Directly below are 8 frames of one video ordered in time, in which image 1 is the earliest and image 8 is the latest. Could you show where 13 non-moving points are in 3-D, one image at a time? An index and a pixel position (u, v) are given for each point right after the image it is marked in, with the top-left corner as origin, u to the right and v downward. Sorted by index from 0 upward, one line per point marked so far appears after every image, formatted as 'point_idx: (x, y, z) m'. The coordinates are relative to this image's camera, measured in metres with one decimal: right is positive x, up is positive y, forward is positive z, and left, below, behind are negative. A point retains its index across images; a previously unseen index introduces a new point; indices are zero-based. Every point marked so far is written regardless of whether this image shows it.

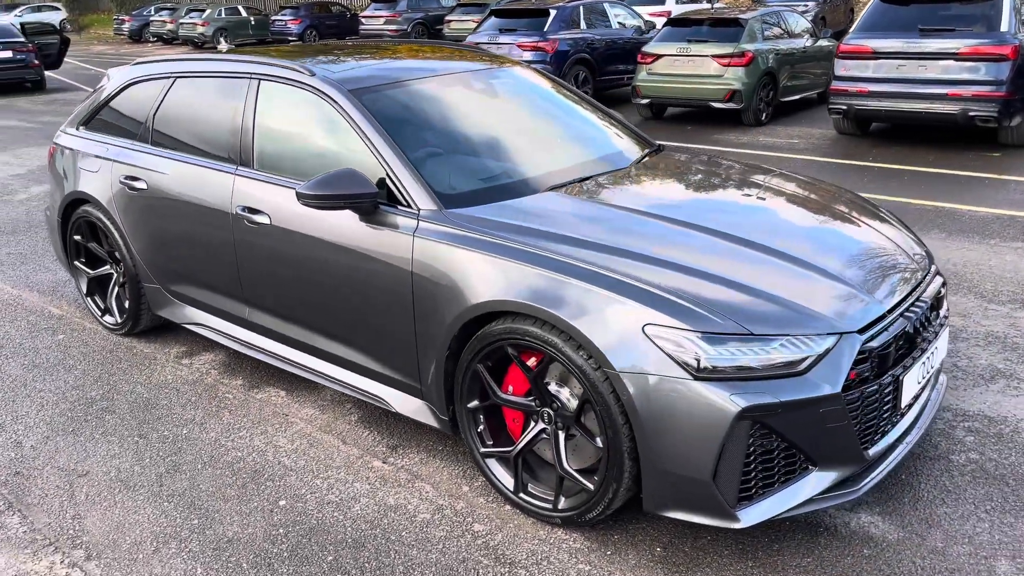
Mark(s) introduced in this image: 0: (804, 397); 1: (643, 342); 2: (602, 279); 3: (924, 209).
0: (+0.8, -0.3, +2.5) m
1: (+0.4, -0.2, +2.5) m
2: (+0.3, 0.0, +2.6) m
3: (+3.3, +0.6, +6.7) m
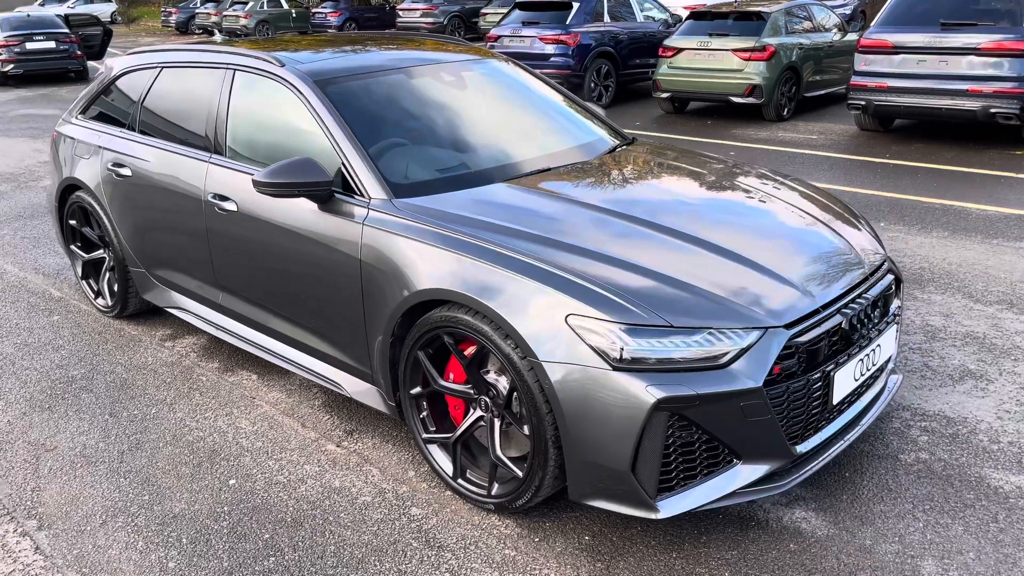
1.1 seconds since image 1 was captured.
0: (+0.6, -0.3, +2.5) m
1: (+0.1, -0.1, +2.5) m
2: (+0.1, +0.1, +2.7) m
3: (+3.2, +0.6, +6.6) m
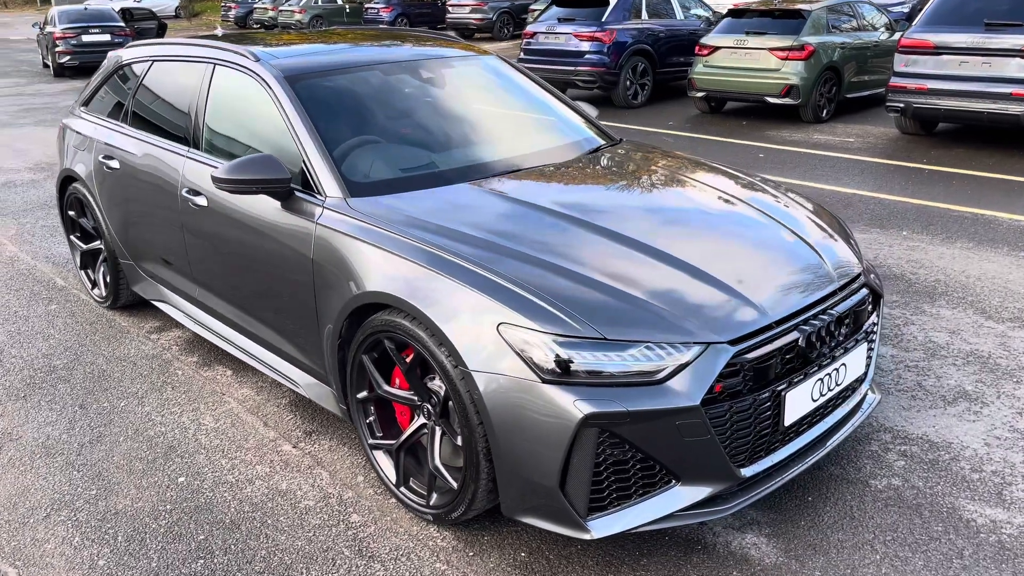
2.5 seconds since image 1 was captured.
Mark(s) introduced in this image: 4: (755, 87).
0: (+0.4, -0.3, +2.3) m
1: (-0.1, -0.1, +2.4) m
2: (-0.1, 0.0, +2.6) m
3: (+3.3, +0.5, +6.3) m
4: (+3.0, +2.5, +10.6) m
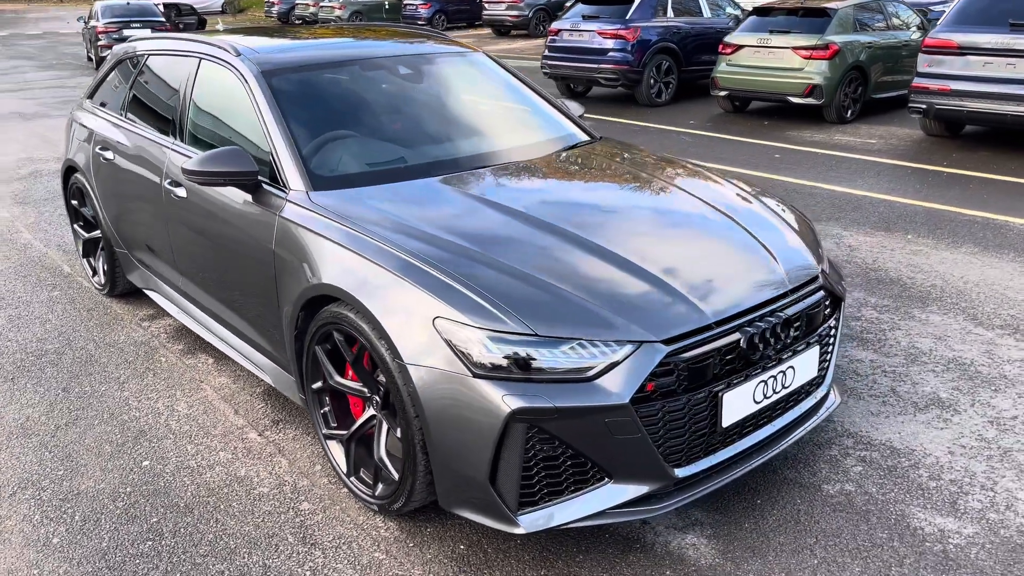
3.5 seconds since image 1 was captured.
0: (+0.2, -0.3, +2.3) m
1: (-0.2, -0.1, +2.5) m
2: (-0.3, +0.1, +2.6) m
3: (+3.3, +0.5, +6.1) m
4: (+3.3, +2.5, +10.4) m
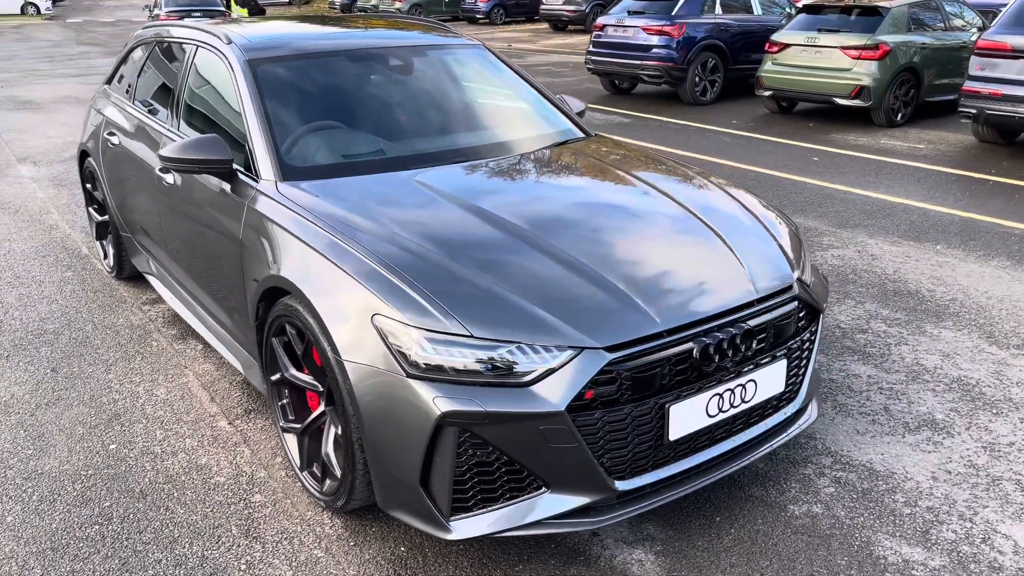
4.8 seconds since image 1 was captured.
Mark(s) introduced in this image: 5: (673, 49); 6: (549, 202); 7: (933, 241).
0: (0.0, -0.3, +2.3) m
1: (-0.4, -0.1, +2.4) m
2: (-0.5, +0.1, +2.6) m
3: (+3.4, +0.4, +5.8) m
4: (+3.7, +2.4, +10.1) m
5: (+2.2, +3.2, +11.4) m
6: (+0.1, +0.3, +3.1) m
7: (+2.9, +0.3, +5.7) m
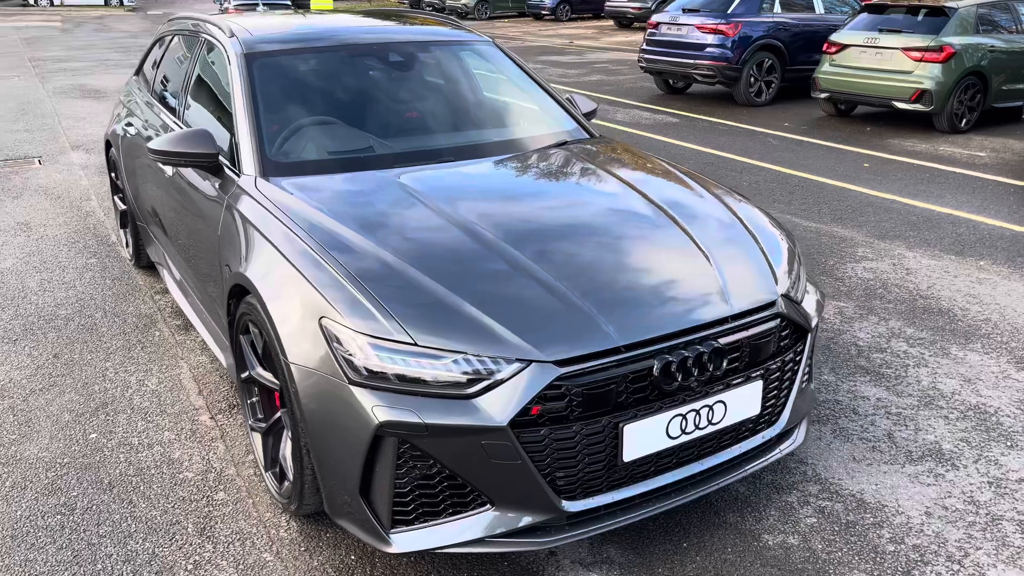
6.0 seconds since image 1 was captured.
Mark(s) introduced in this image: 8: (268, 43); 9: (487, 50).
0: (-0.1, -0.3, +2.2) m
1: (-0.5, -0.1, +2.4) m
2: (-0.6, +0.1, +2.5) m
3: (+3.5, +0.2, +5.5) m
4: (+4.3, +2.3, +9.7) m
5: (+2.8, +3.1, +11.1) m
6: (+0.1, +0.3, +3.0) m
7: (+3.0, +0.2, +5.4) m
8: (-1.0, +1.1, +3.7) m
9: (-0.1, +1.2, +4.3) m
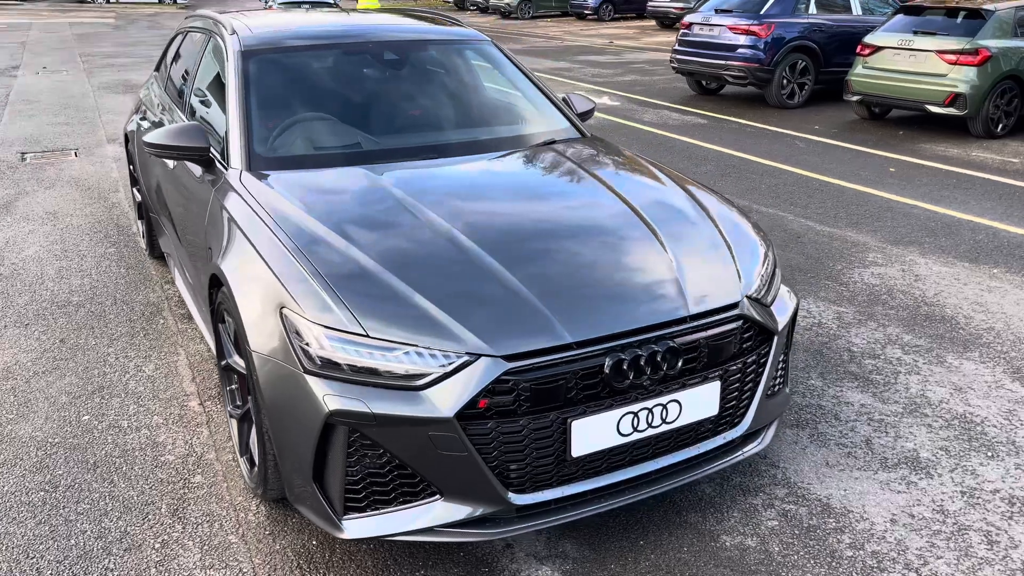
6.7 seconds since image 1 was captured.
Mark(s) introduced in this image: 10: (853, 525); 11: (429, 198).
0: (-0.3, -0.3, +2.2) m
1: (-0.7, -0.1, +2.4) m
2: (-0.7, +0.1, +2.6) m
3: (+3.6, +0.2, +5.3) m
4: (+4.6, +2.2, +9.5) m
5: (+3.2, +3.1, +11.0) m
6: (0.0, +0.3, +3.0) m
7: (+3.0, +0.2, +5.3) m
8: (-1.1, +1.1, +3.8) m
9: (-0.1, +1.2, +4.3) m
10: (+1.1, -0.8, +2.7) m
11: (-0.3, +0.3, +3.1) m
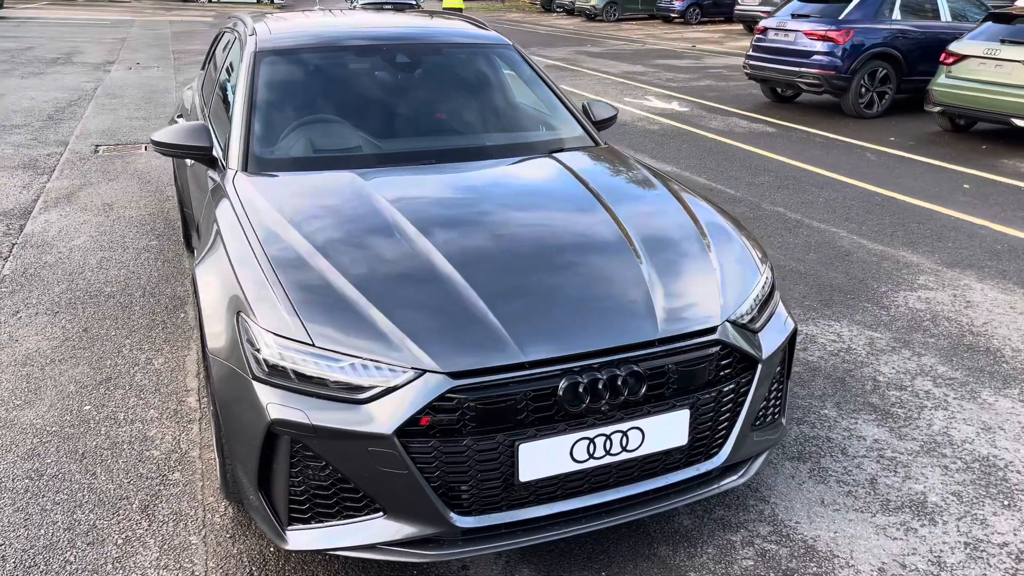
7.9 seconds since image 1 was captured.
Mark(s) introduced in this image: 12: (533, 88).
0: (-0.4, -0.4, +2.2) m
1: (-0.8, -0.1, +2.4) m
2: (-0.8, +0.1, +2.6) m
3: (+3.7, 0.0, +4.9) m
4: (+5.2, +1.9, +9.0) m
5: (+4.0, +2.9, +10.5) m
6: (-0.1, +0.3, +3.0) m
7: (+3.2, 0.0, +4.9) m
8: (-1.0, +1.1, +3.8) m
9: (0.0, +1.2, +4.3) m
10: (+1.0, -0.8, +2.5) m
11: (-0.3, +0.3, +3.0) m
12: (+0.2, +1.0, +4.1) m
